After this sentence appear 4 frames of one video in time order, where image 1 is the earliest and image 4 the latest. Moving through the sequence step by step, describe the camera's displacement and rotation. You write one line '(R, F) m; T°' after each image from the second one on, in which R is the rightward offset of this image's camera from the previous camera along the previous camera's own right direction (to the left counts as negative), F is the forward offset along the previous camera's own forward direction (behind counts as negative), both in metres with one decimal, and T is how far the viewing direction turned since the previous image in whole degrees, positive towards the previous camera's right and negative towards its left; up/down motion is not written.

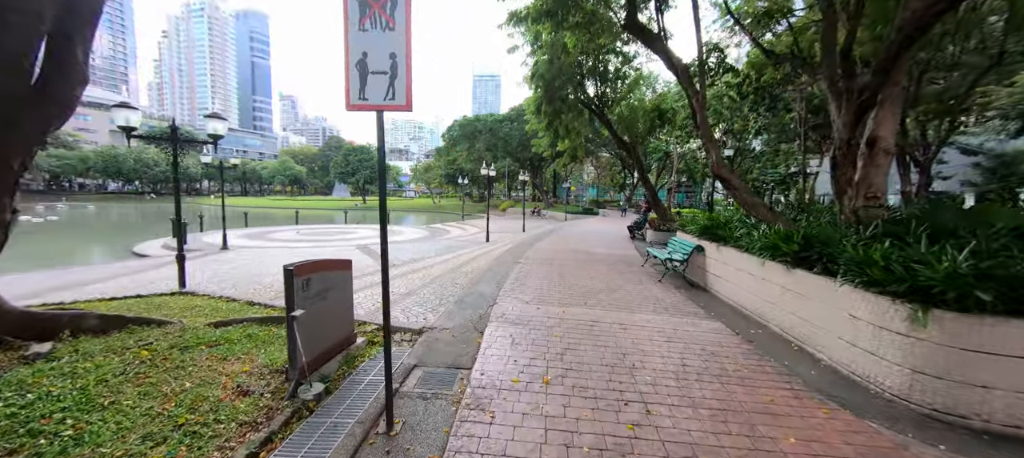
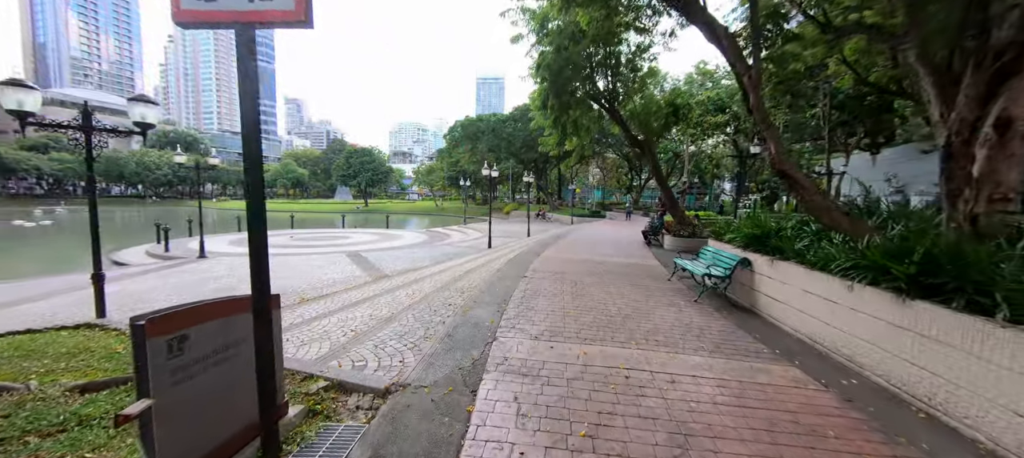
(0.0, +1.2) m; -1°
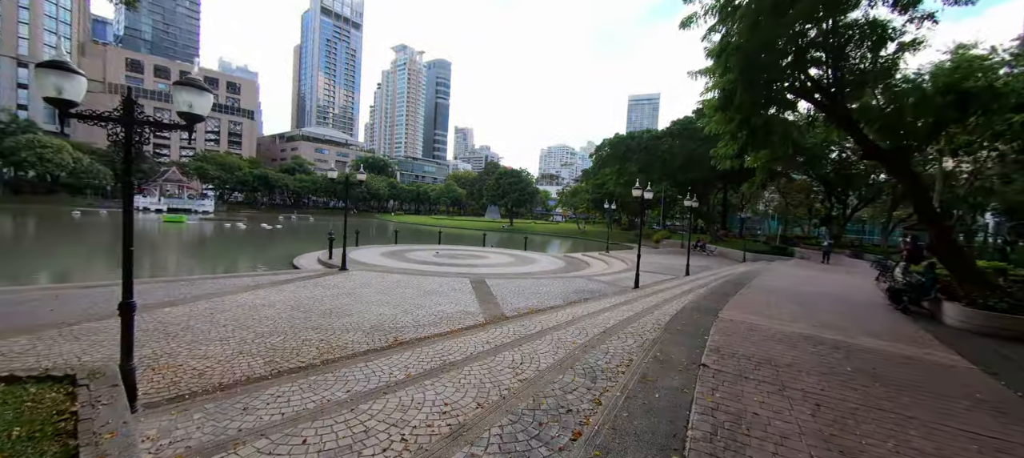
(-0.3, +2.3) m; -22°
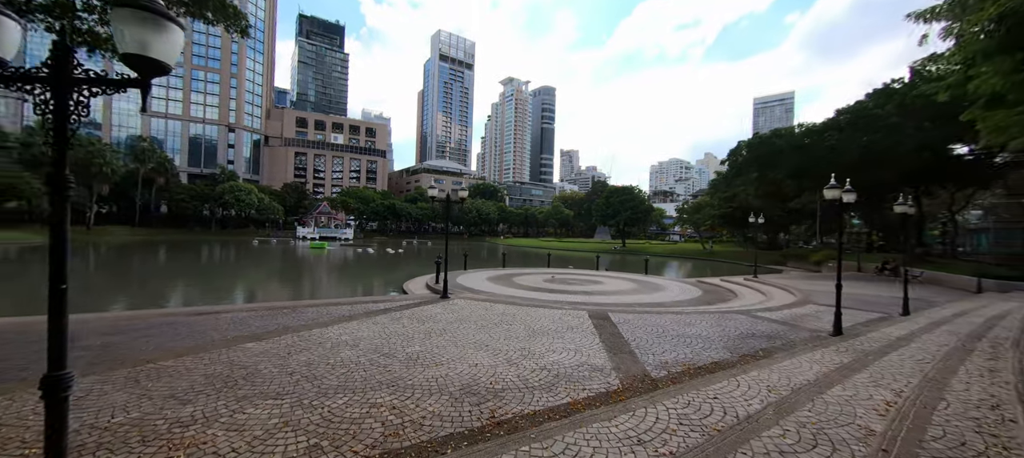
(-0.5, +2.0) m; -17°
